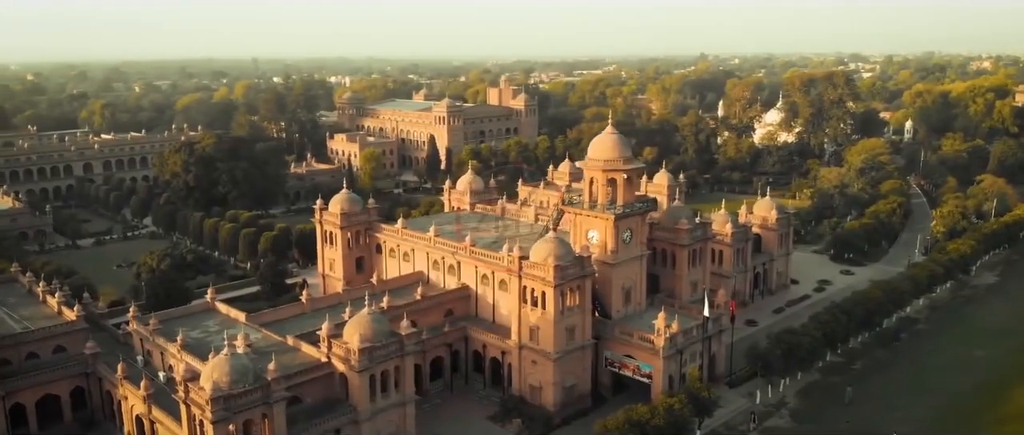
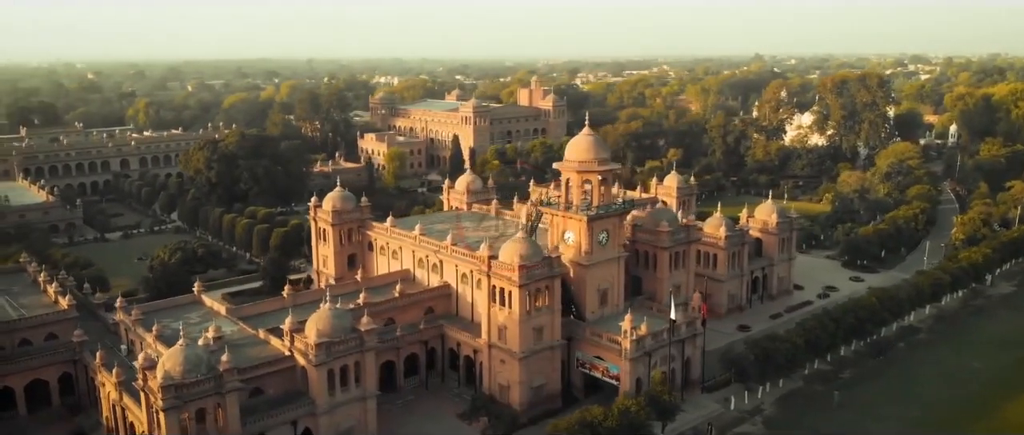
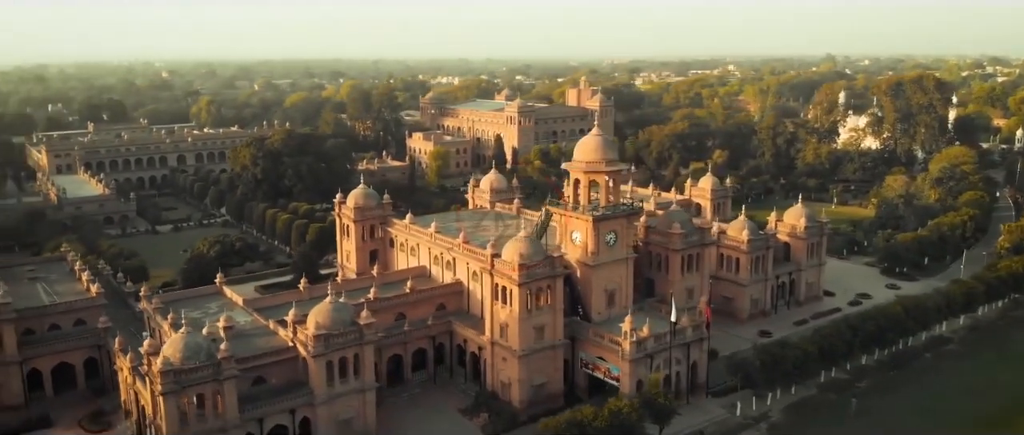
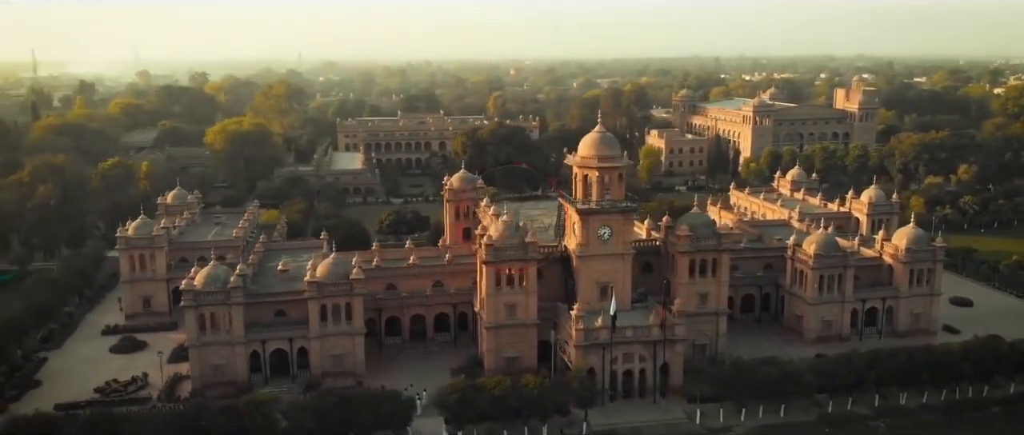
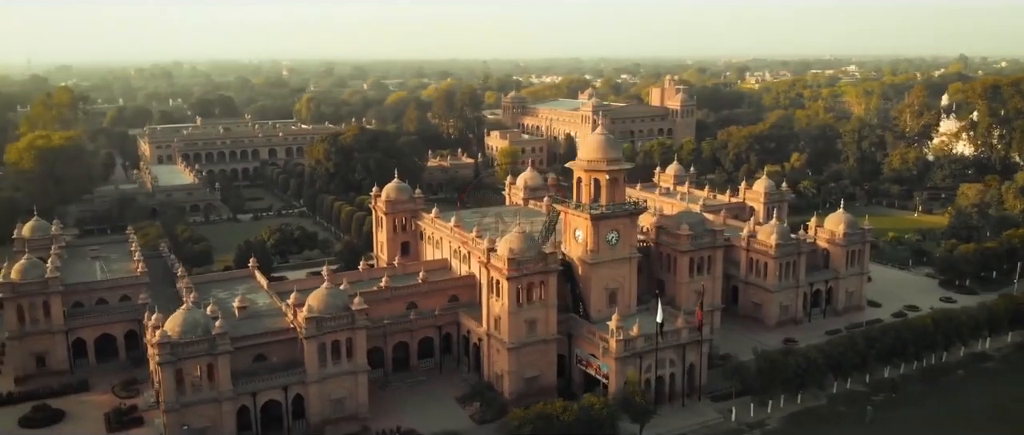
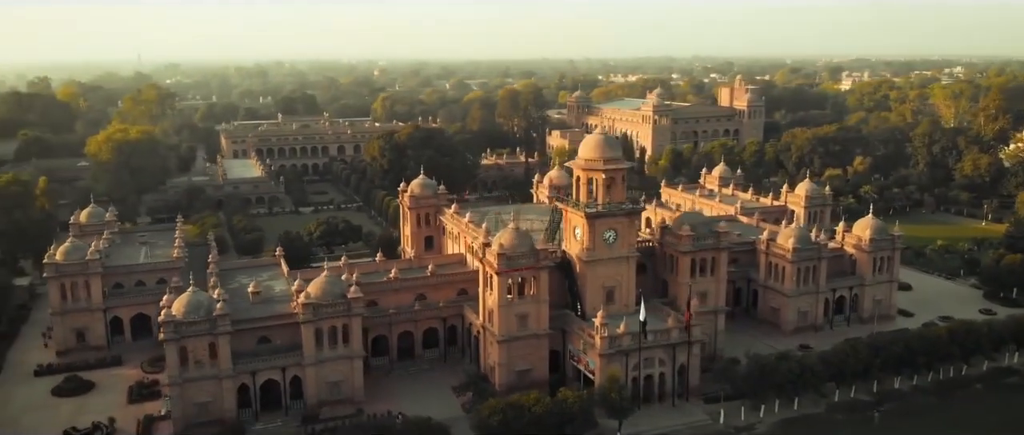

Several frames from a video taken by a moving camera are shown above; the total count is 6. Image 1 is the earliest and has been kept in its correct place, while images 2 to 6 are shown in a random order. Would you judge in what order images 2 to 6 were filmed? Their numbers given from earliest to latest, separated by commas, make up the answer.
2, 3, 5, 6, 4
